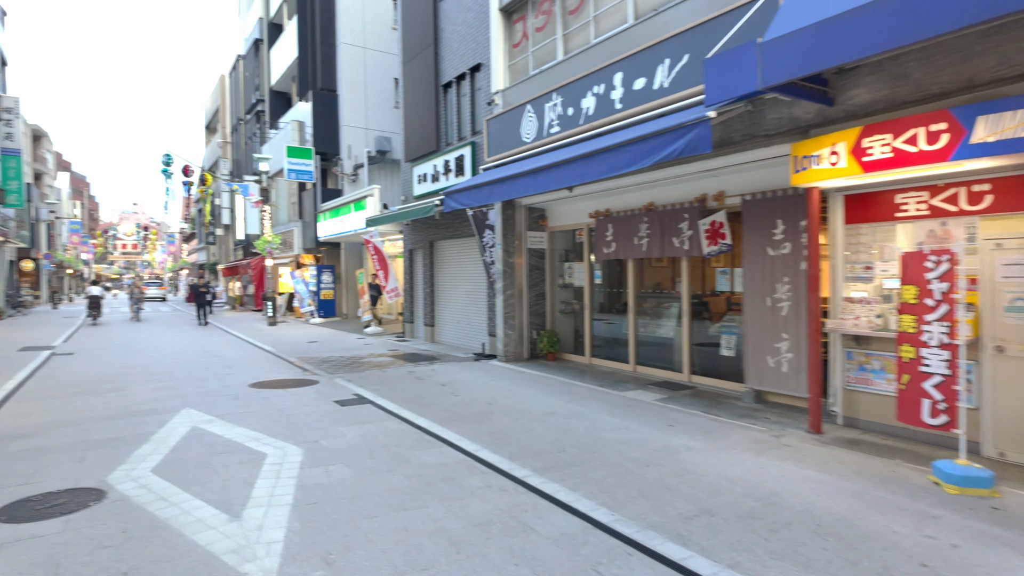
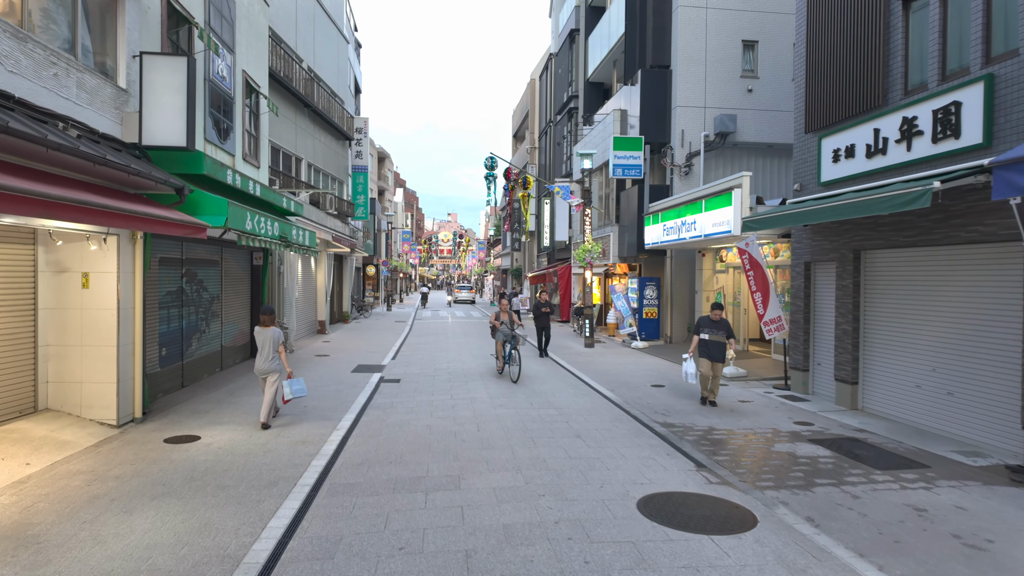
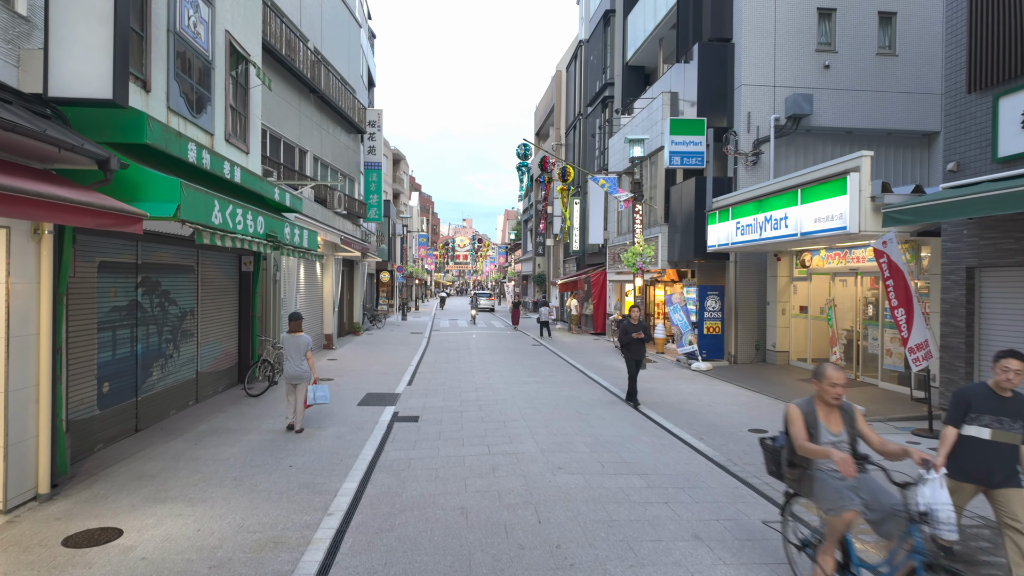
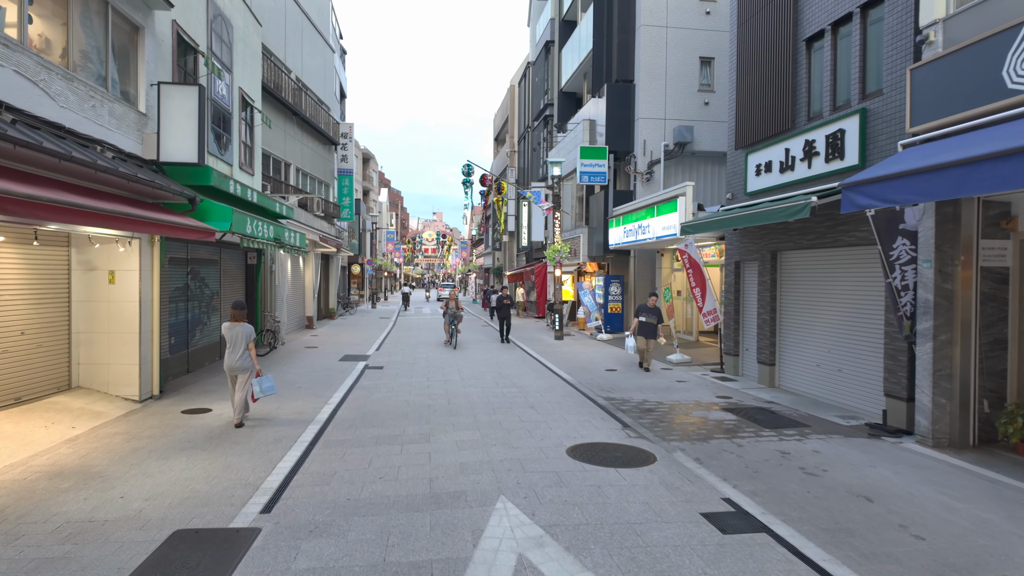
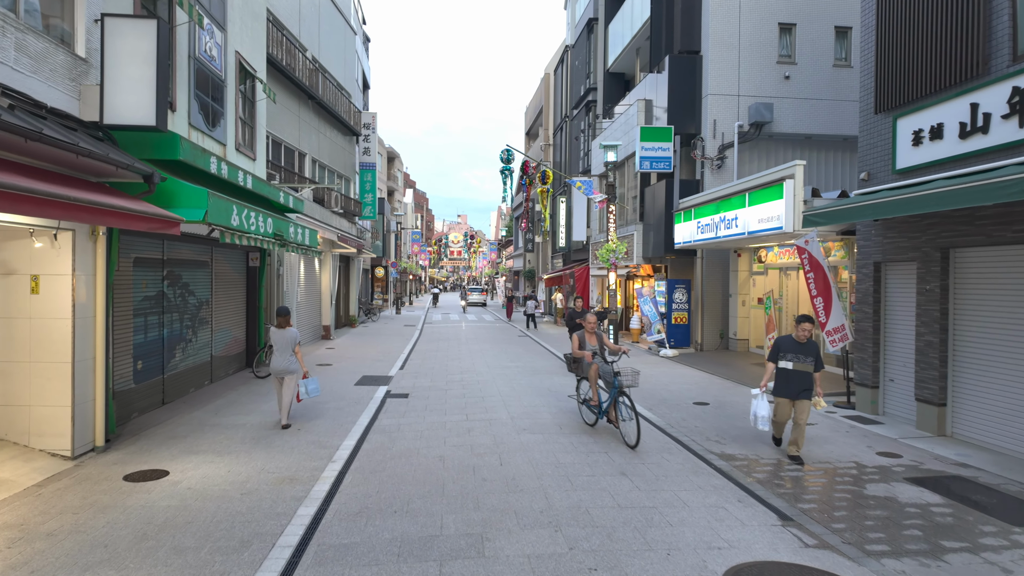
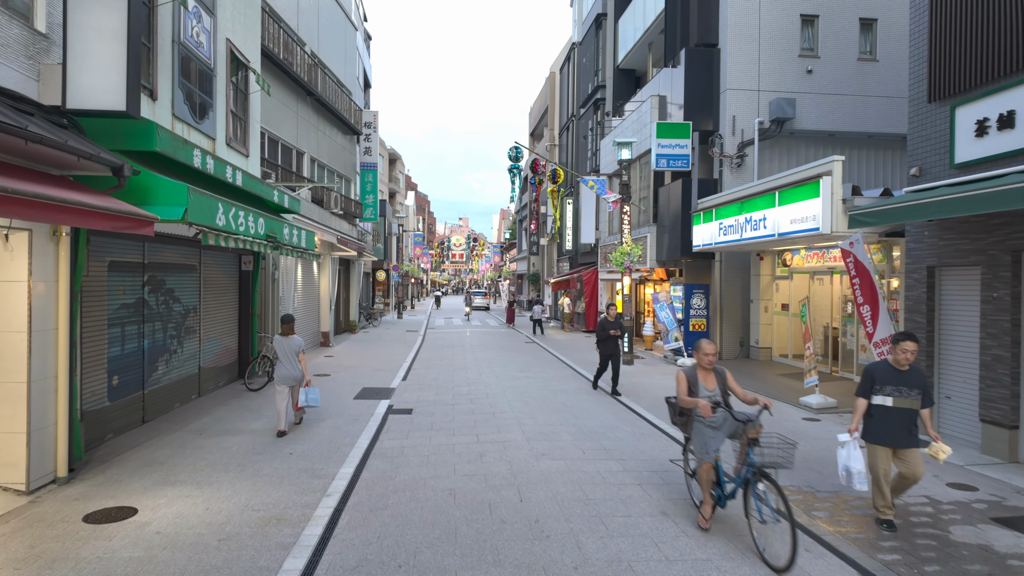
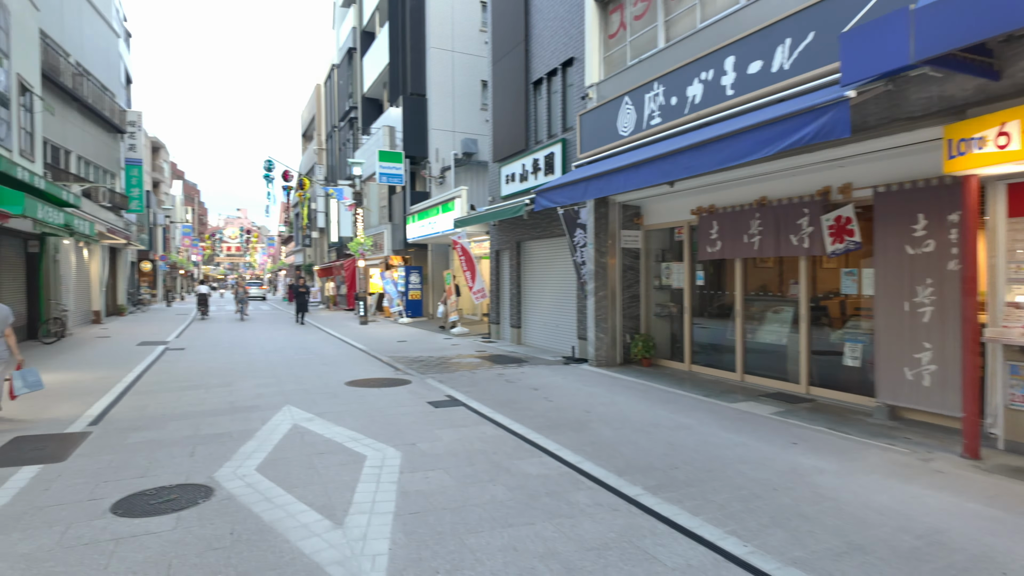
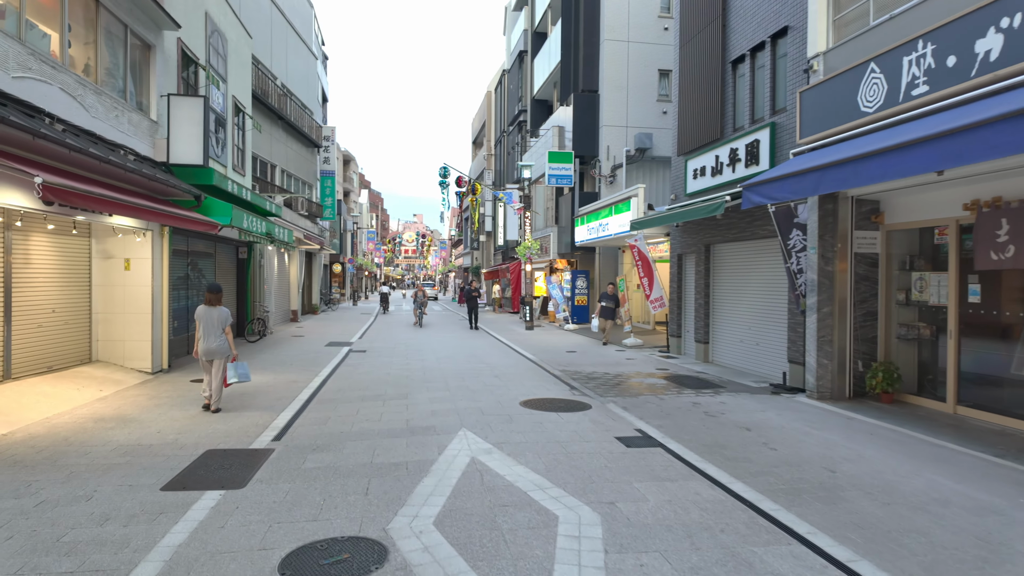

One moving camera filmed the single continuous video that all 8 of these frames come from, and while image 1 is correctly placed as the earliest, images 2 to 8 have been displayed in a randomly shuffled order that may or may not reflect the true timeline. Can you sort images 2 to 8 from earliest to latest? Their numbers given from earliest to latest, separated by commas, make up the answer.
7, 8, 4, 2, 5, 6, 3
